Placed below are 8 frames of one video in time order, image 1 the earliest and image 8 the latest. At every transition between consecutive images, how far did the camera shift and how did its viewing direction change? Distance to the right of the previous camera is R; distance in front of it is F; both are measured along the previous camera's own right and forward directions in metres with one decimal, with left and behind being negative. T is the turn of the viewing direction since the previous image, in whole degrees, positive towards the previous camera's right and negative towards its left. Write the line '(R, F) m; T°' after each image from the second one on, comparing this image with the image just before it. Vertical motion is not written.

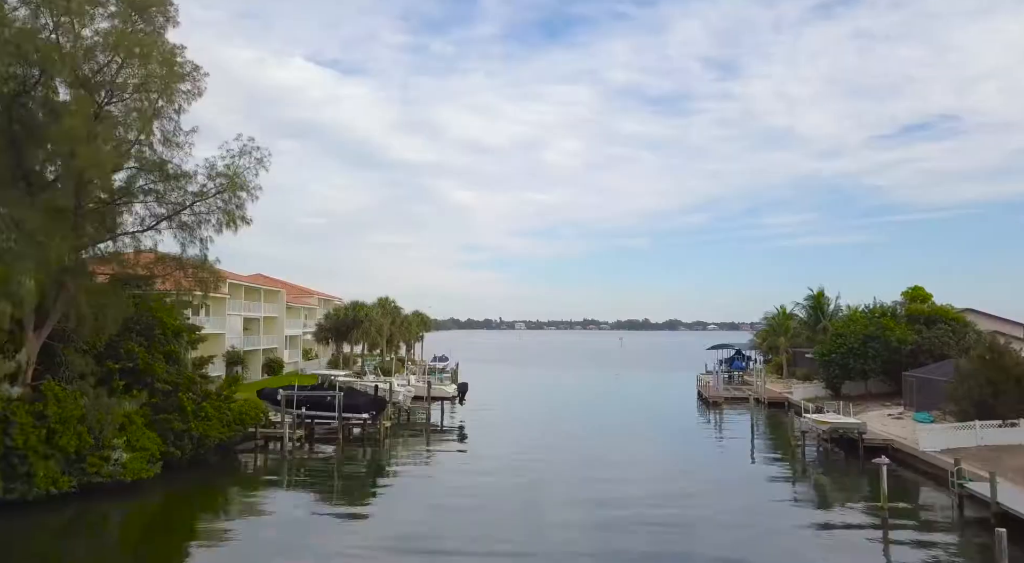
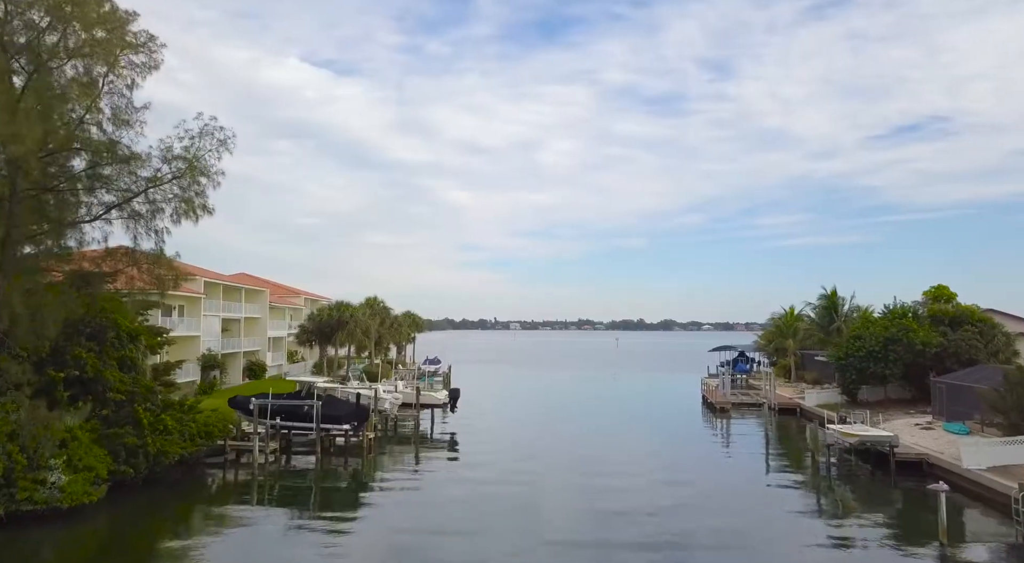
(0.0, +2.8) m; 0°
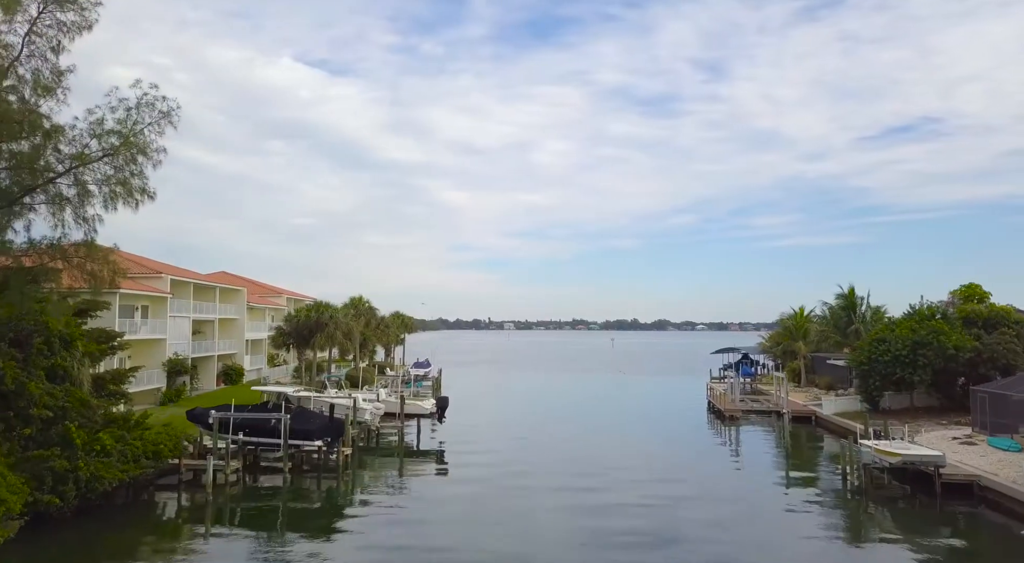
(0.0, +3.3) m; 0°
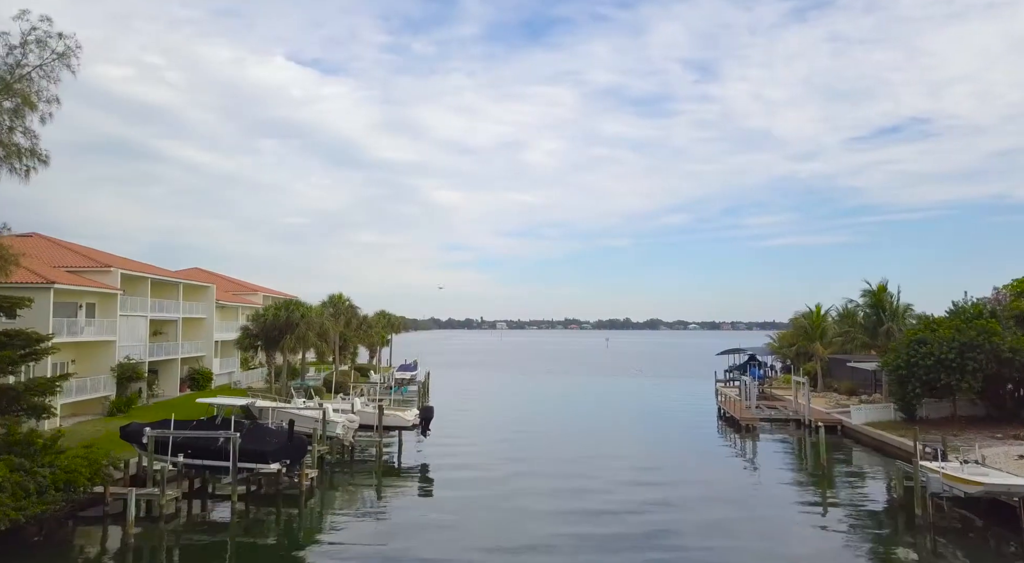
(0.0, +4.2) m; +1°
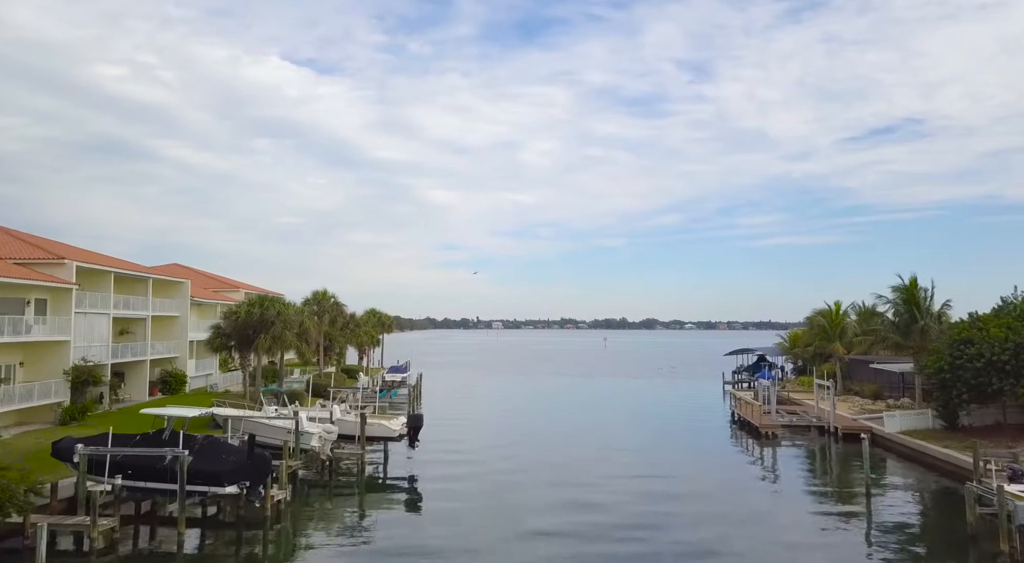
(-0.2, +3.4) m; 0°
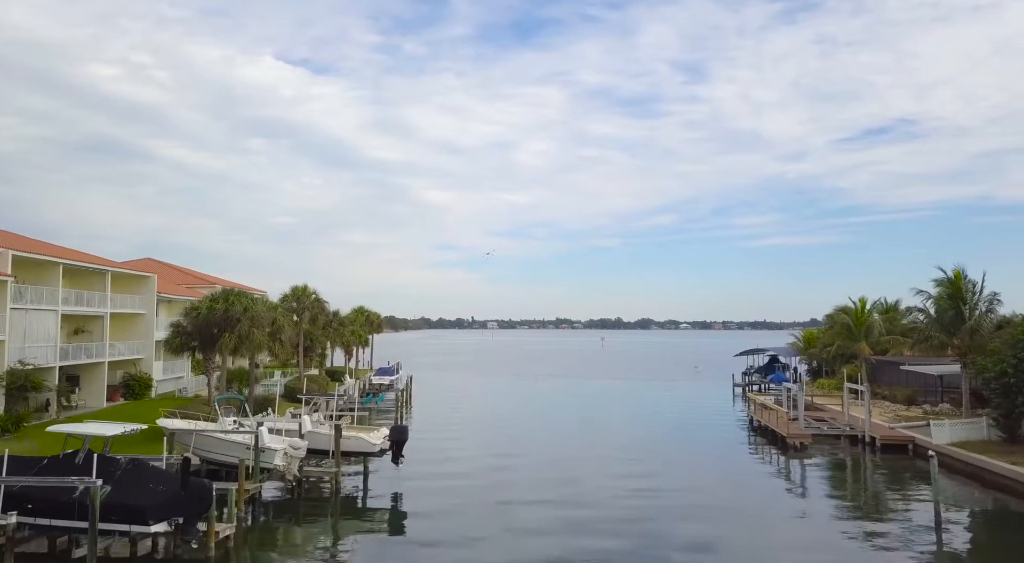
(-0.1, +3.8) m; 0°
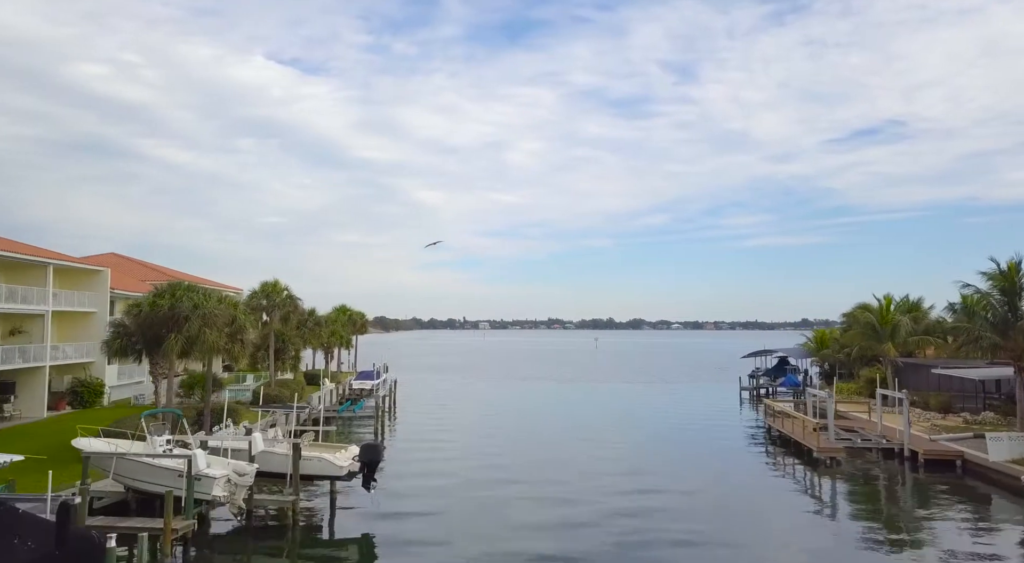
(-0.1, +3.9) m; +1°
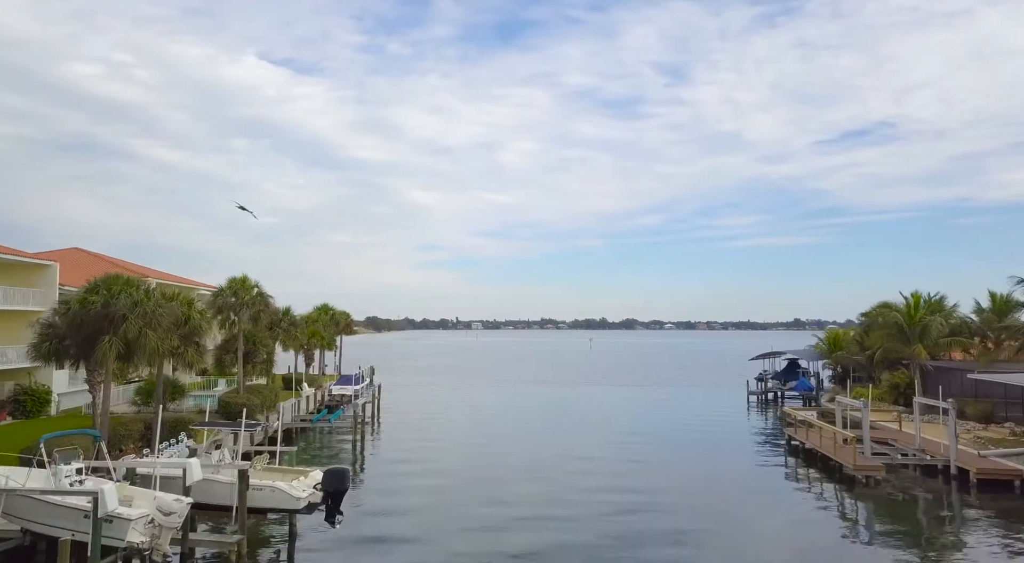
(0.0, +3.5) m; +1°
